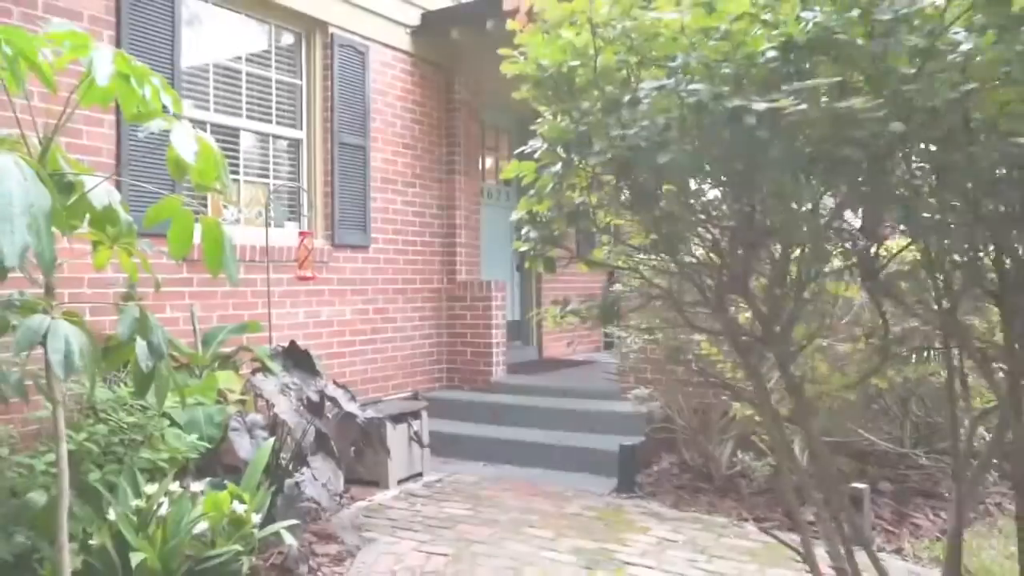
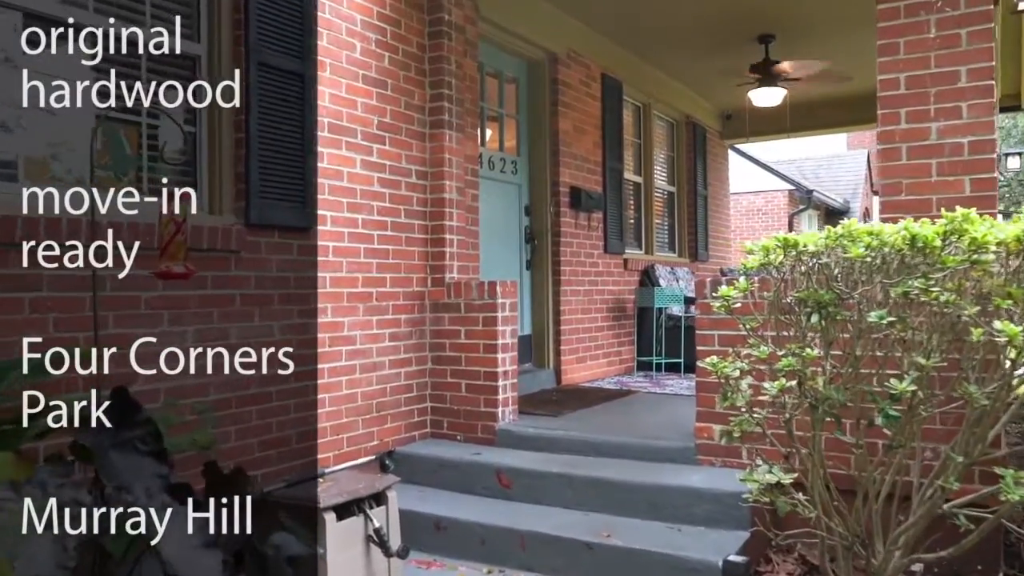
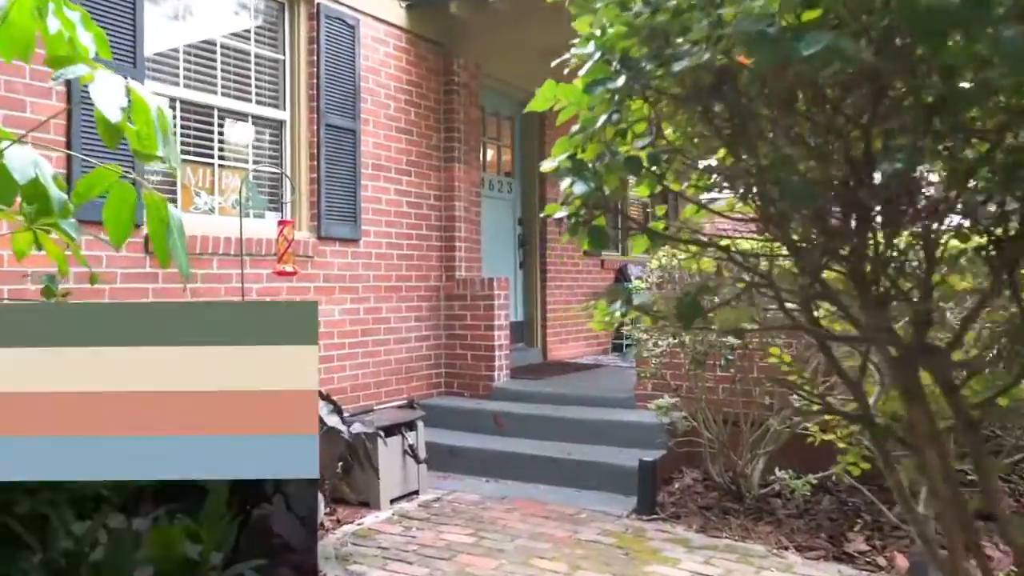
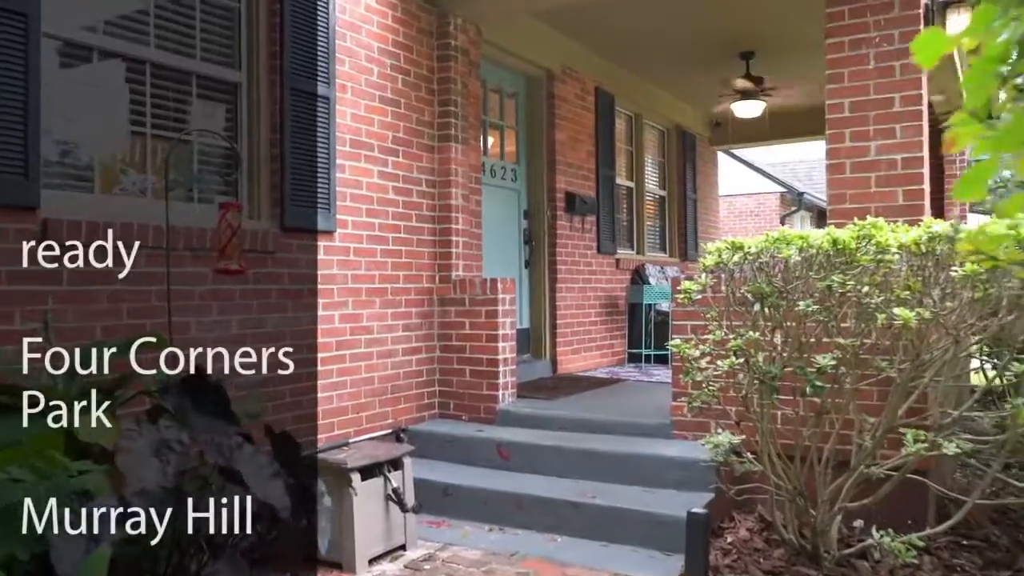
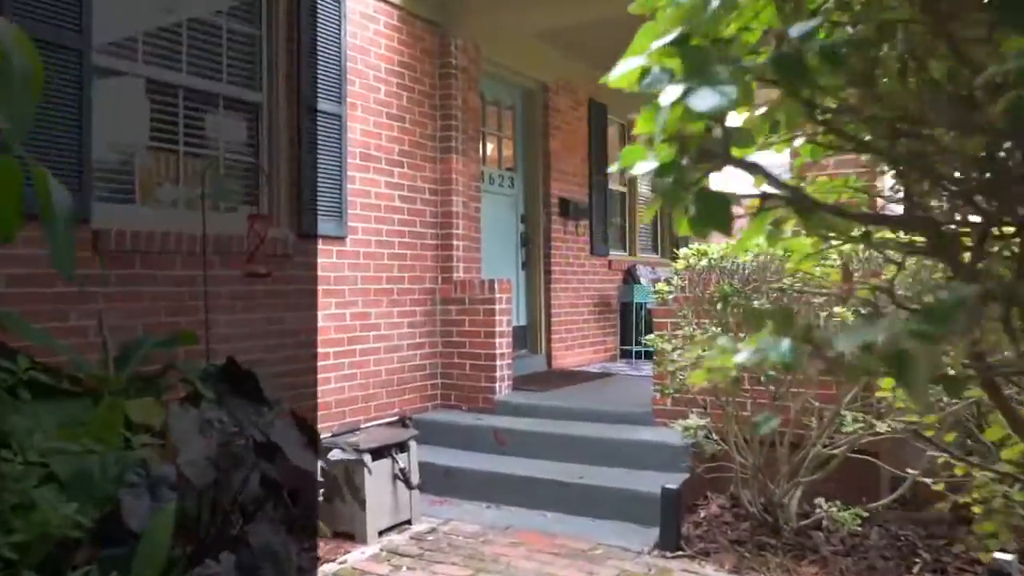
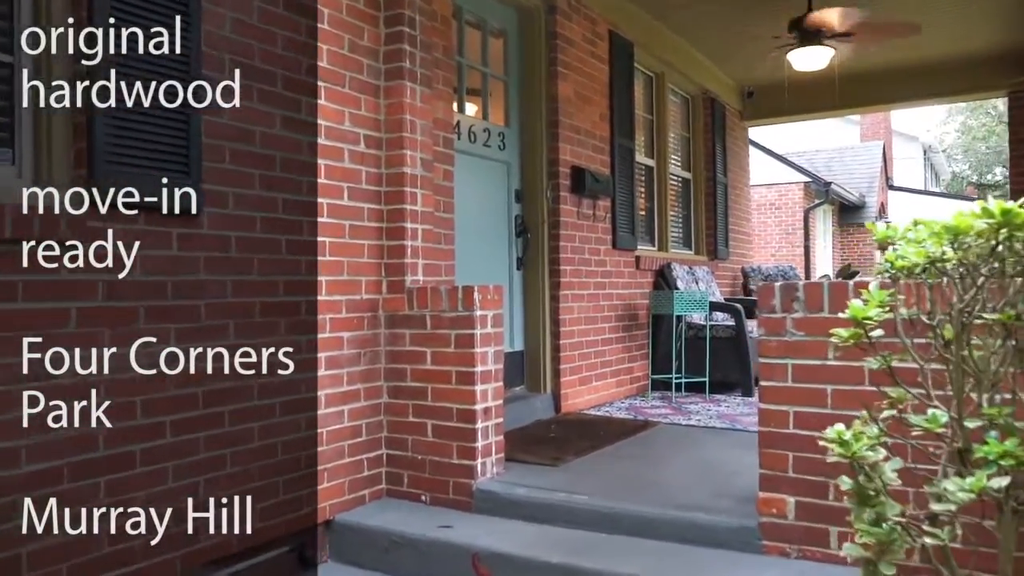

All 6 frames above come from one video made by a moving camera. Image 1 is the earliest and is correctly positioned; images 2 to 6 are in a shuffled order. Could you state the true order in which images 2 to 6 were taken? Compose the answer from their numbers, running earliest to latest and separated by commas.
3, 5, 4, 2, 6
